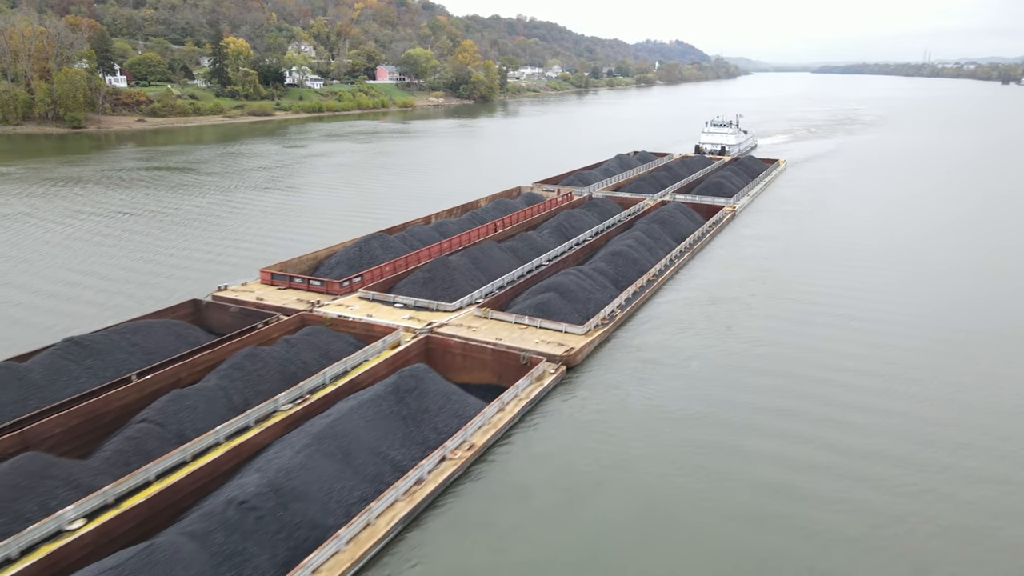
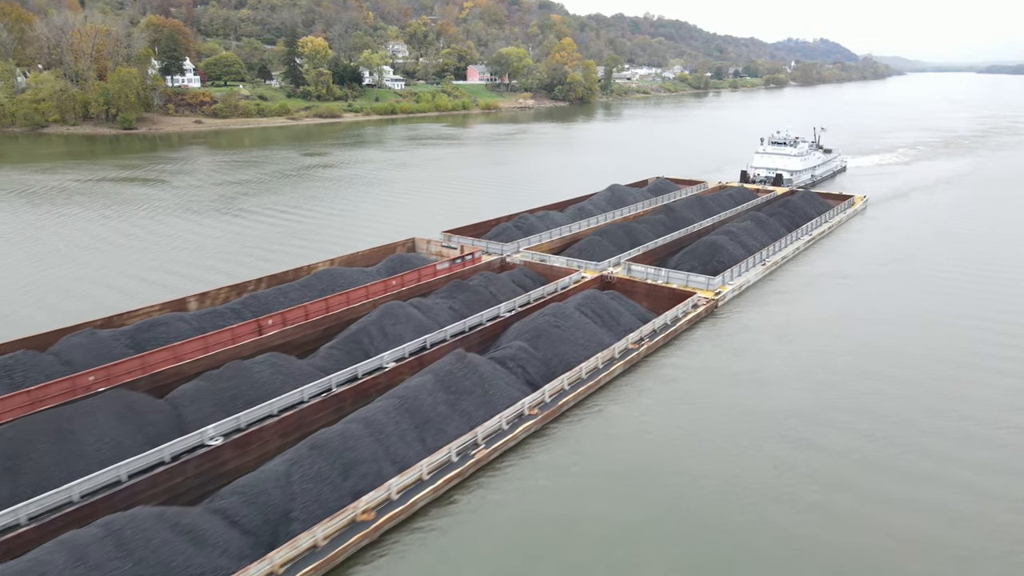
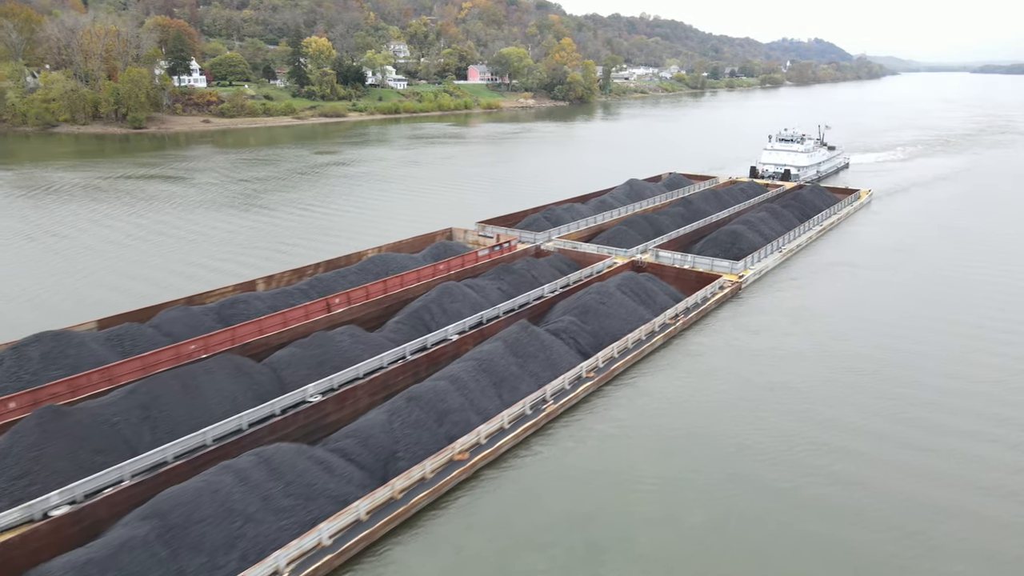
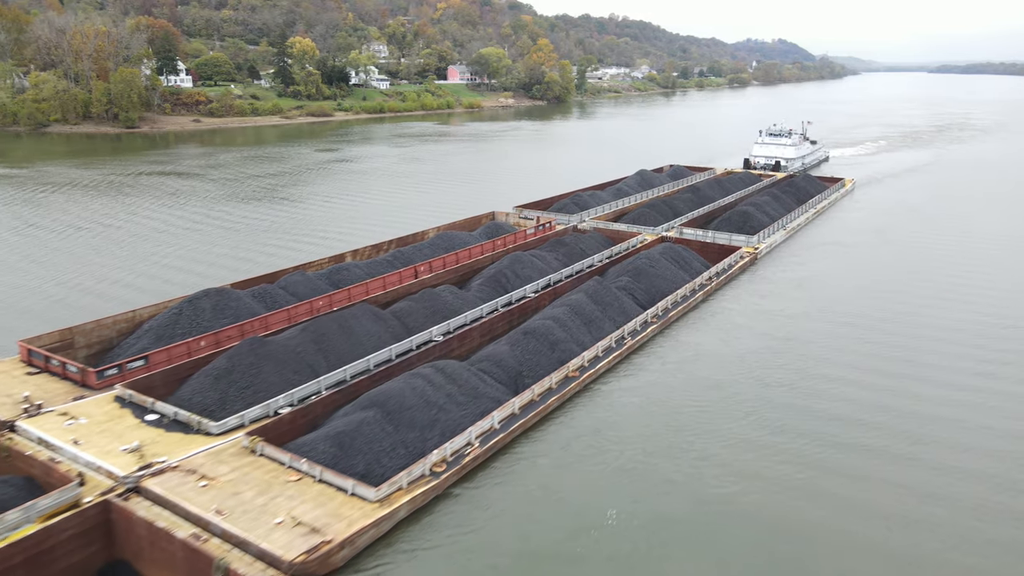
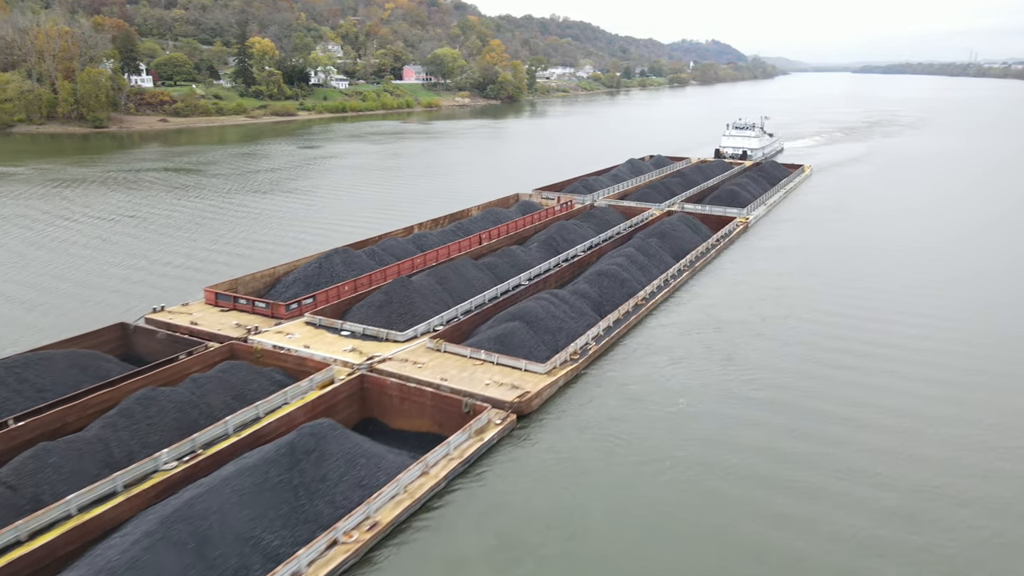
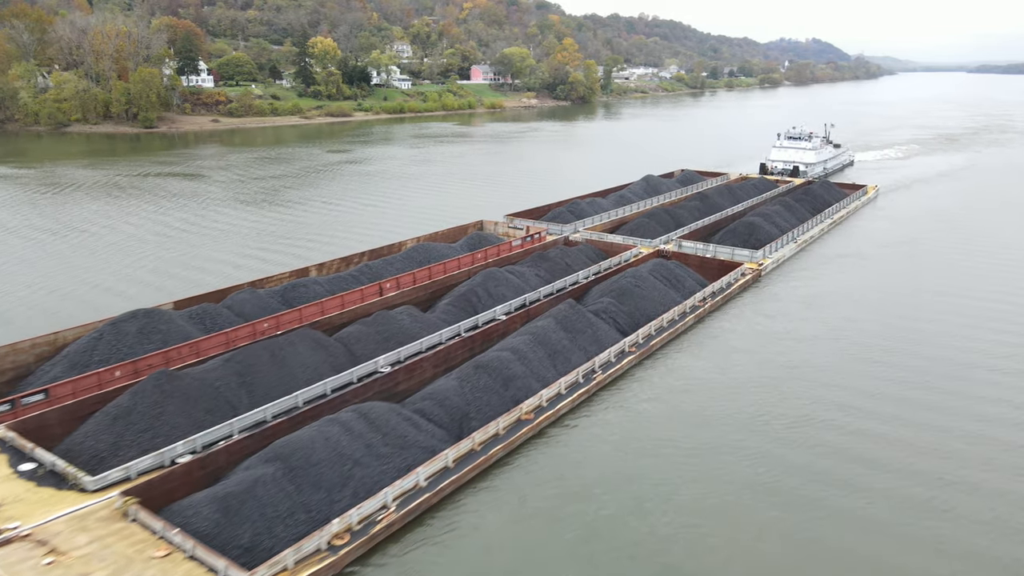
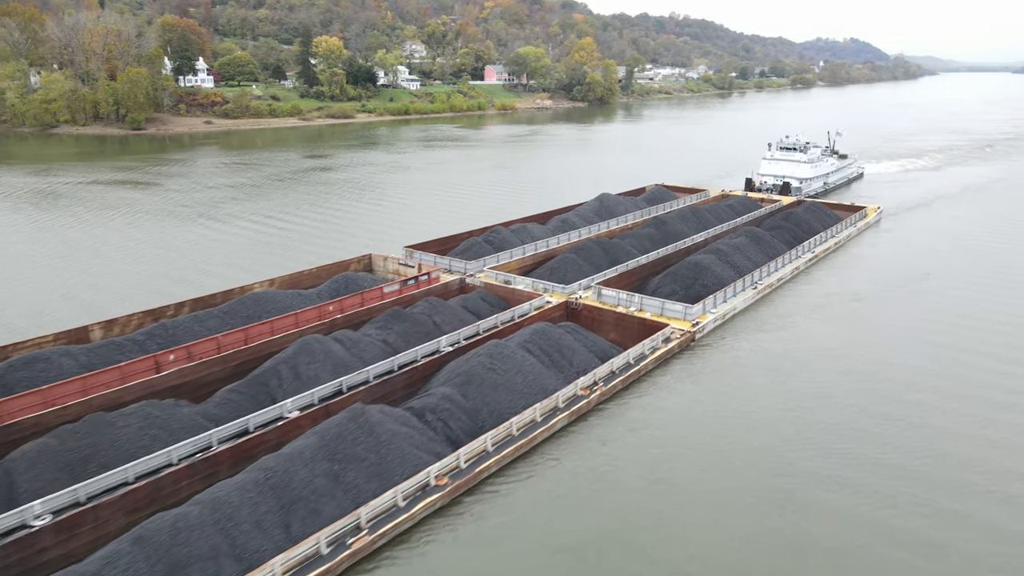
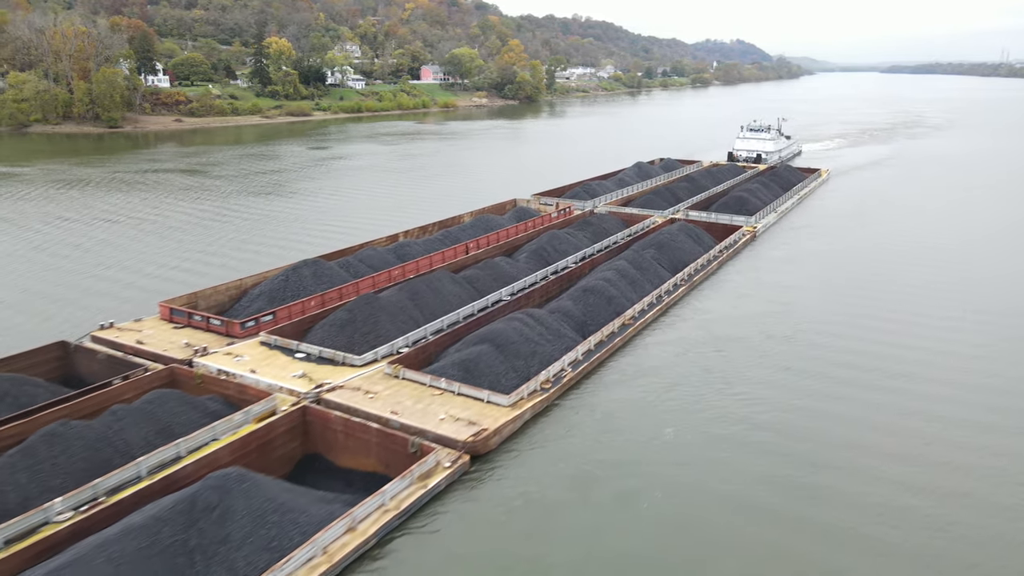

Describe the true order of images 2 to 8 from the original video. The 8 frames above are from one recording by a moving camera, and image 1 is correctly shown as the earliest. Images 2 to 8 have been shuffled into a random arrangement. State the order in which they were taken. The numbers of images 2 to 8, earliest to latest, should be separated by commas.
5, 8, 4, 6, 3, 2, 7
